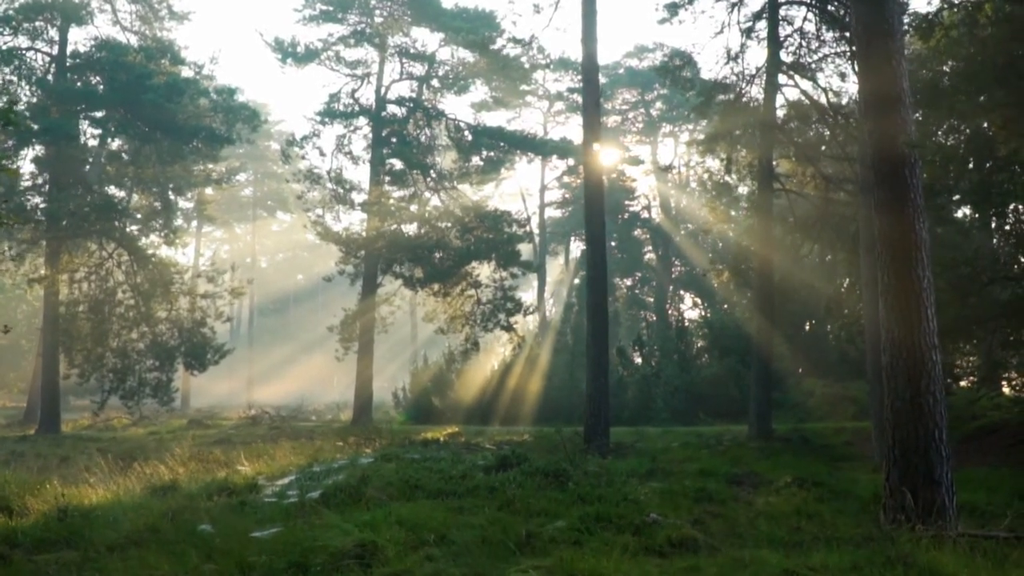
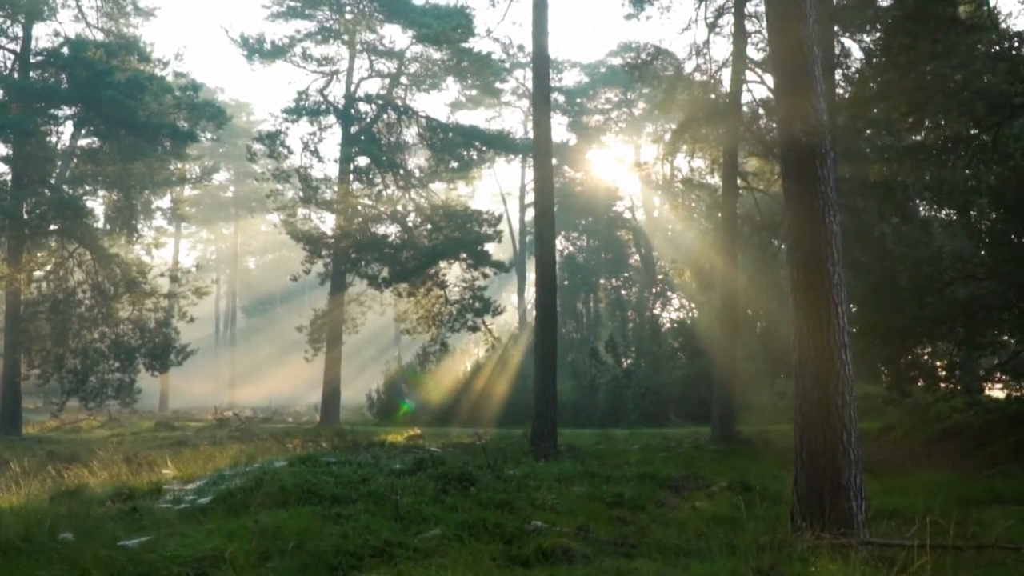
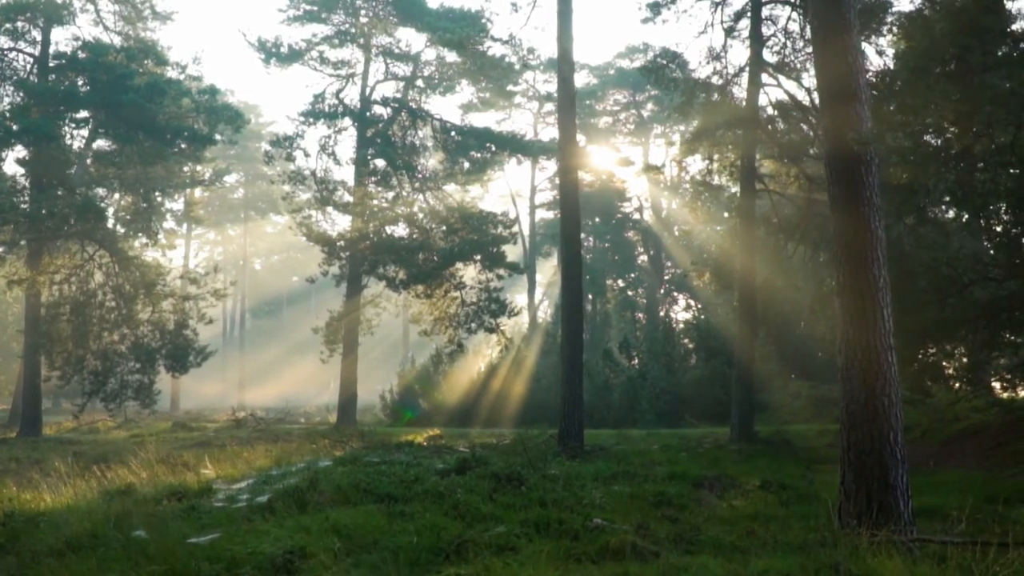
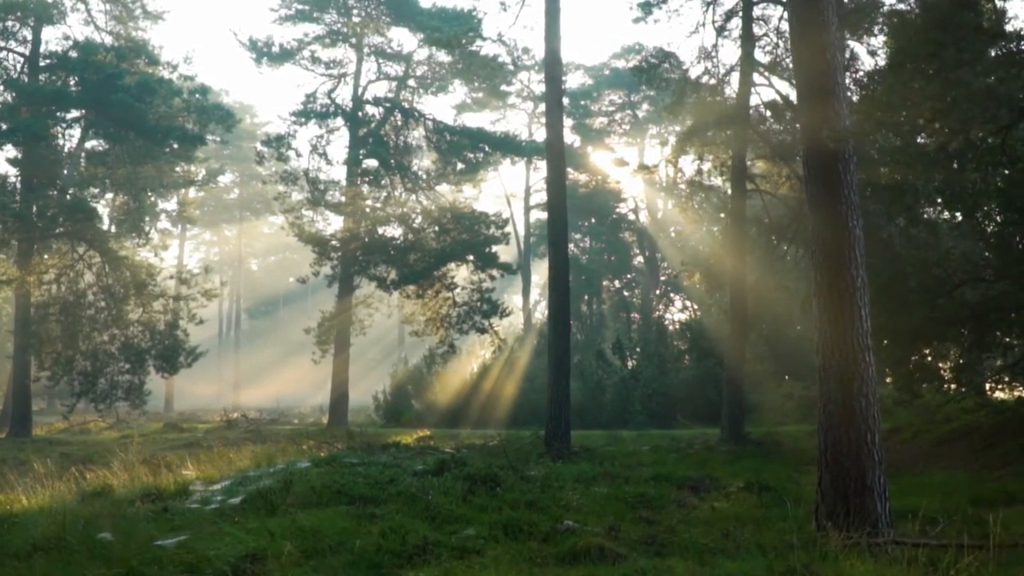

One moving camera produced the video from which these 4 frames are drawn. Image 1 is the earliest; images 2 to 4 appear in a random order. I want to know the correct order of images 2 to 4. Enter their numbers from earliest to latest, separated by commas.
3, 4, 2
